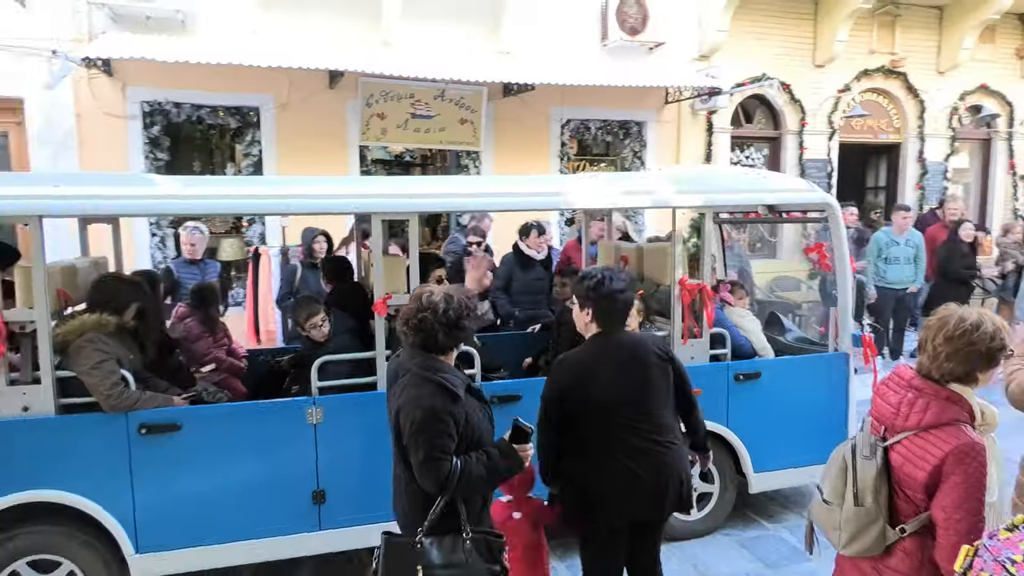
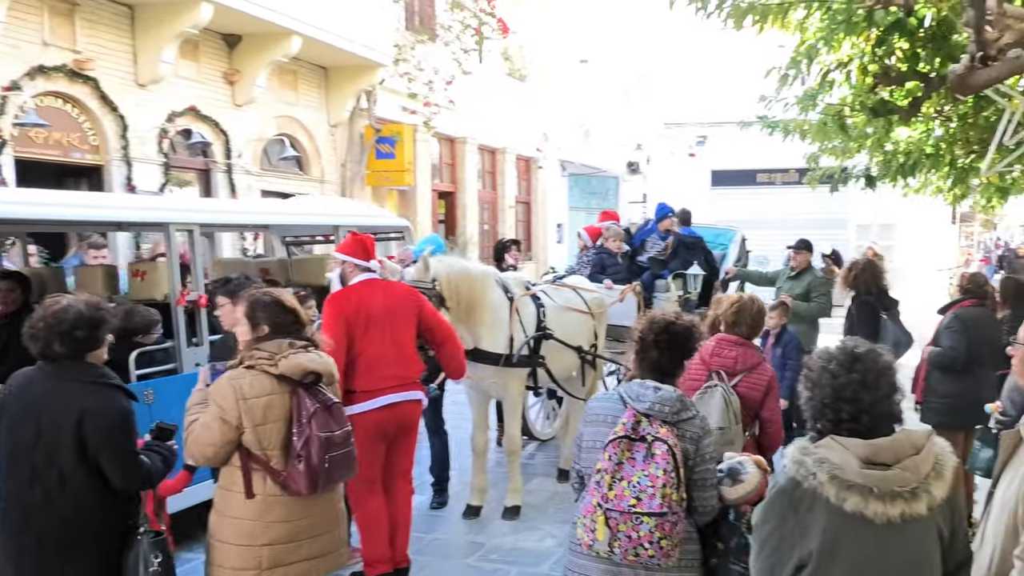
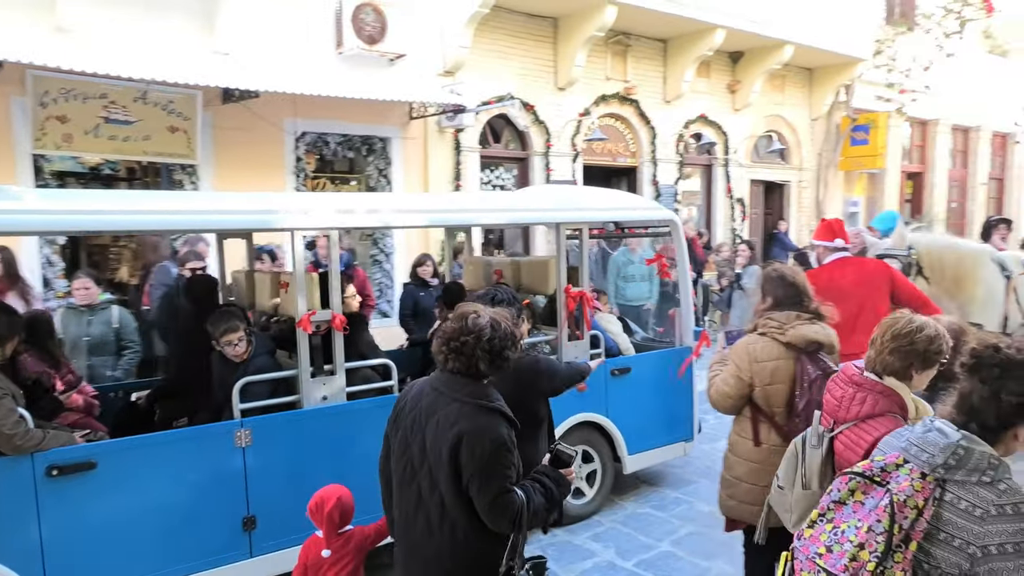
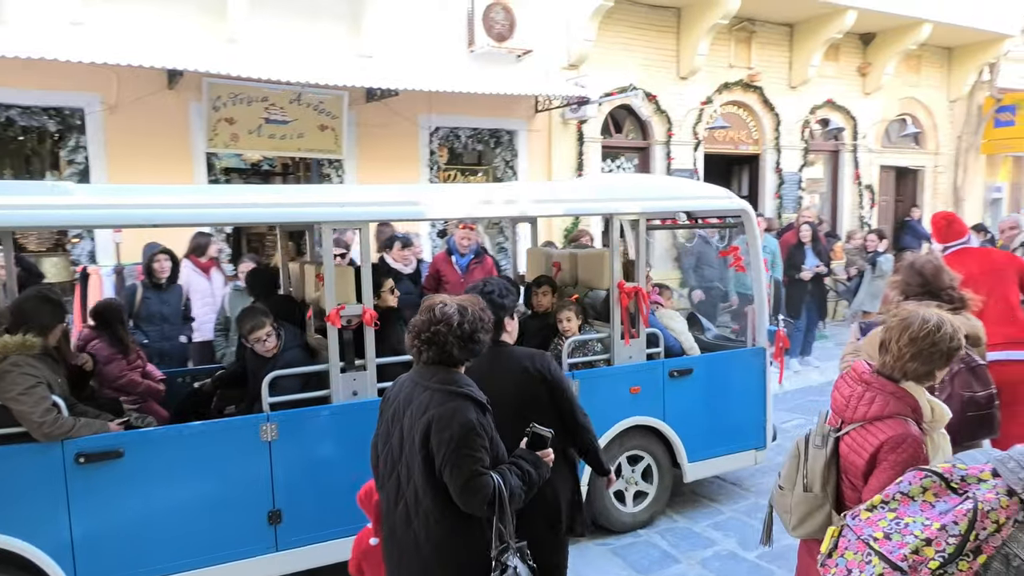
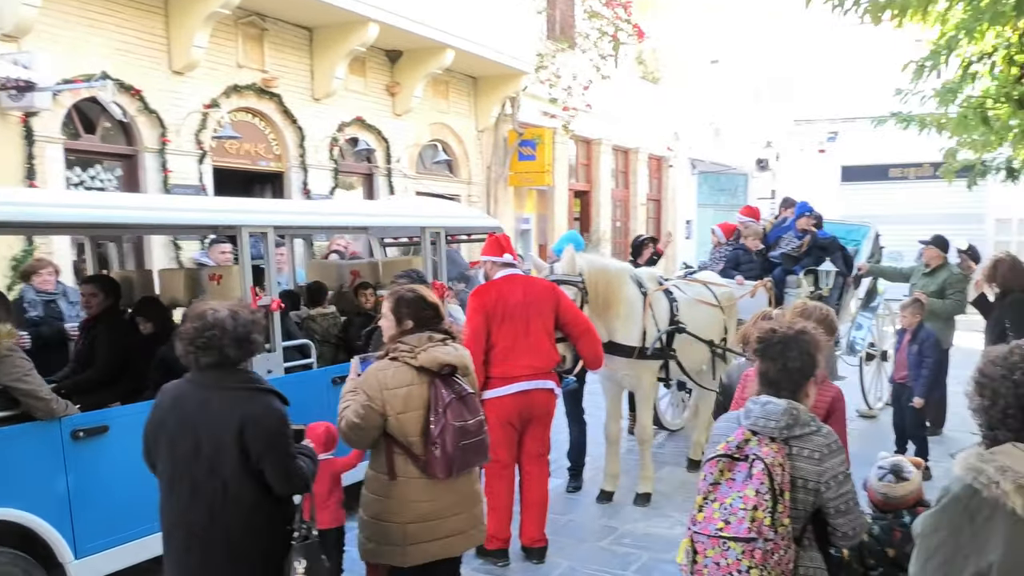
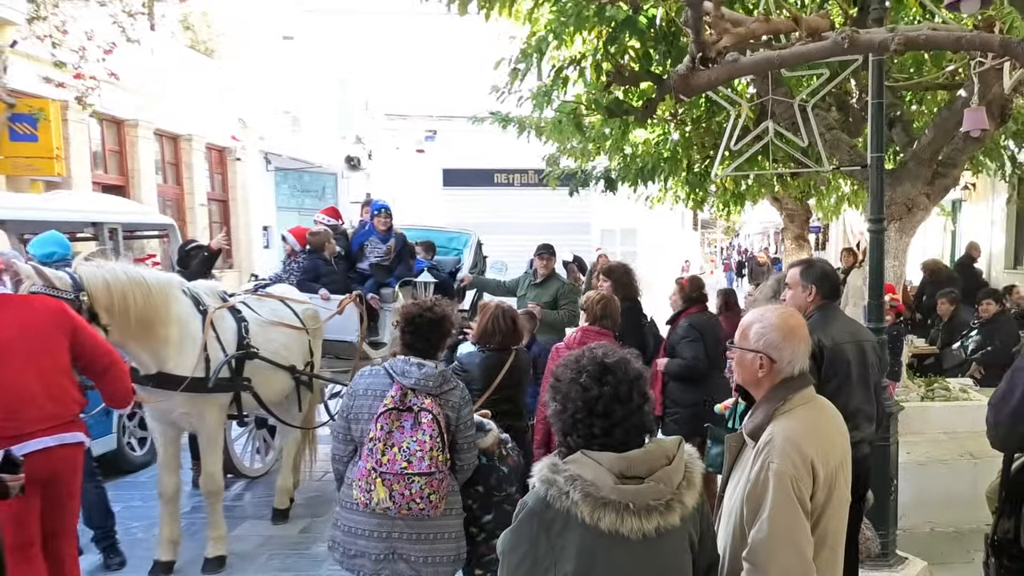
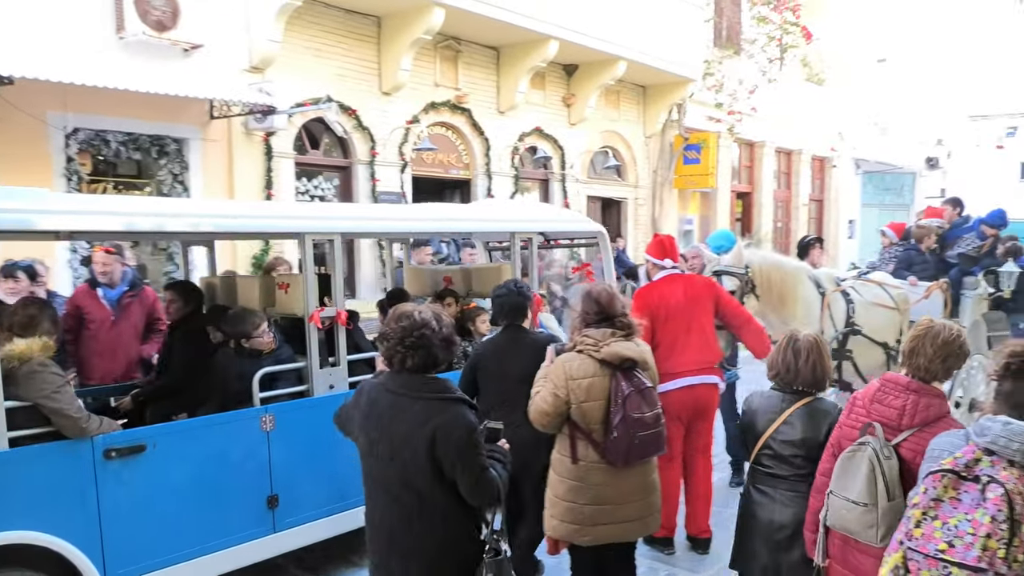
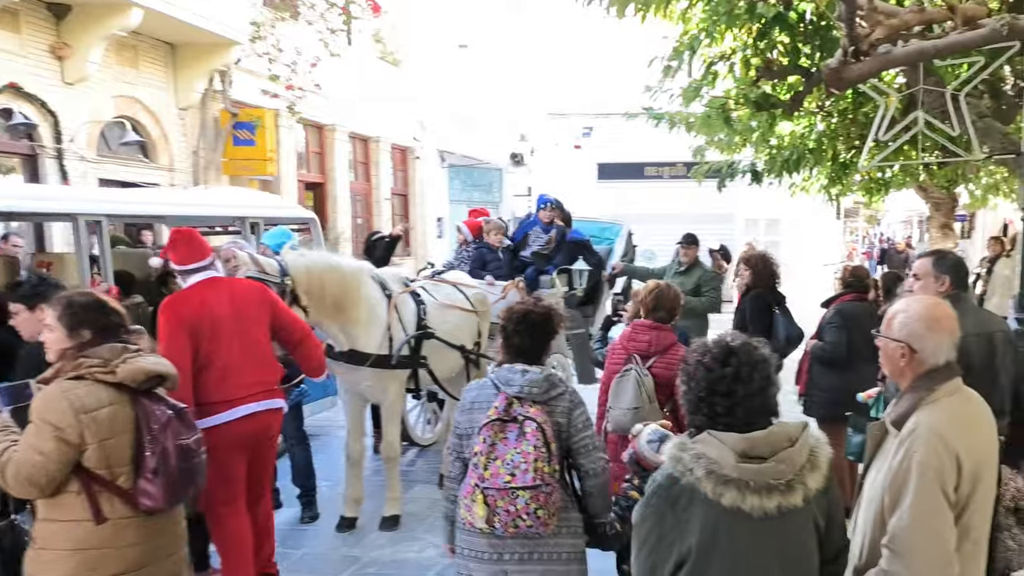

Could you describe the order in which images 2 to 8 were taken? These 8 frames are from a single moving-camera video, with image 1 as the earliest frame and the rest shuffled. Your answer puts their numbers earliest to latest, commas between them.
4, 3, 7, 5, 2, 8, 6
